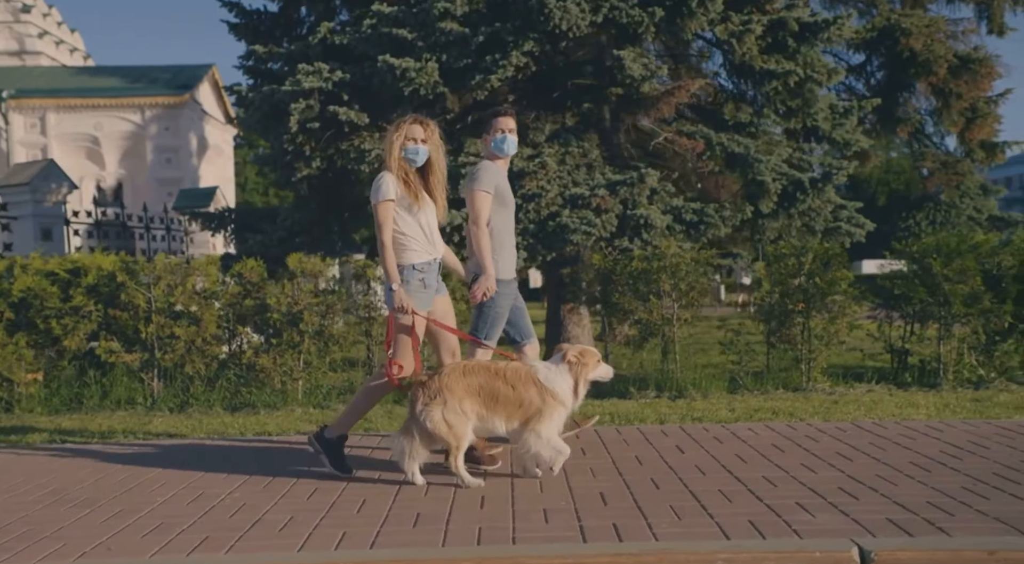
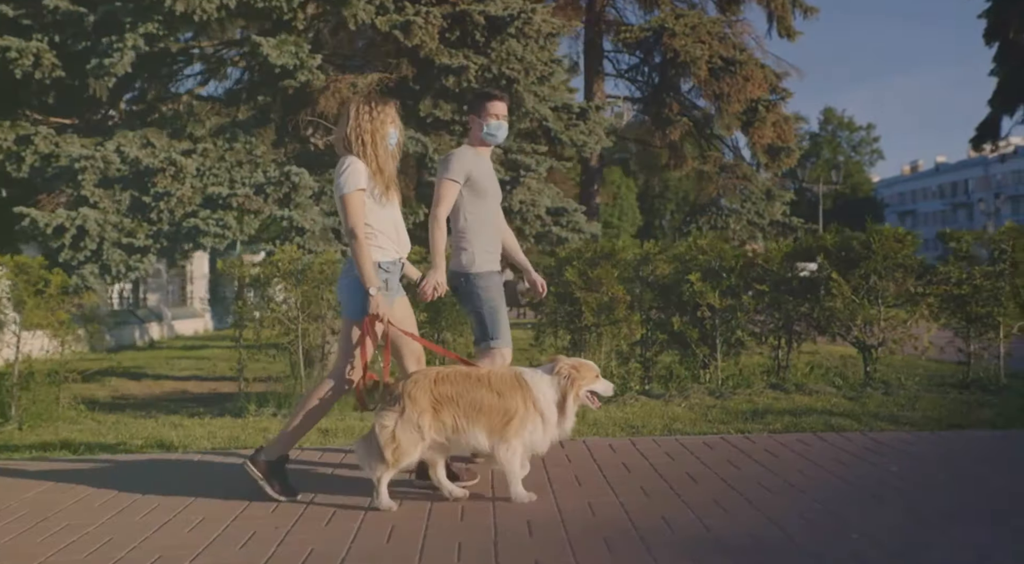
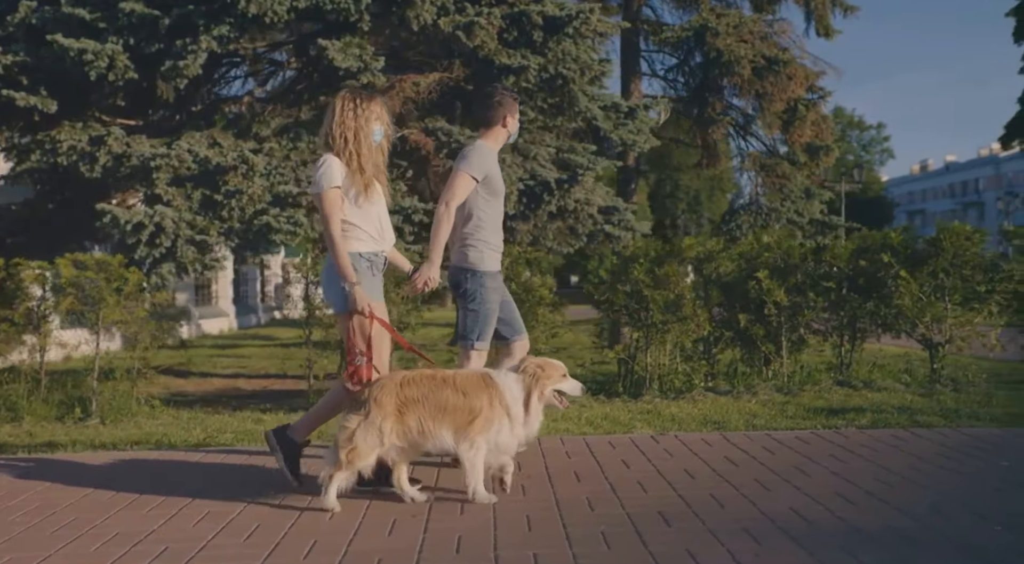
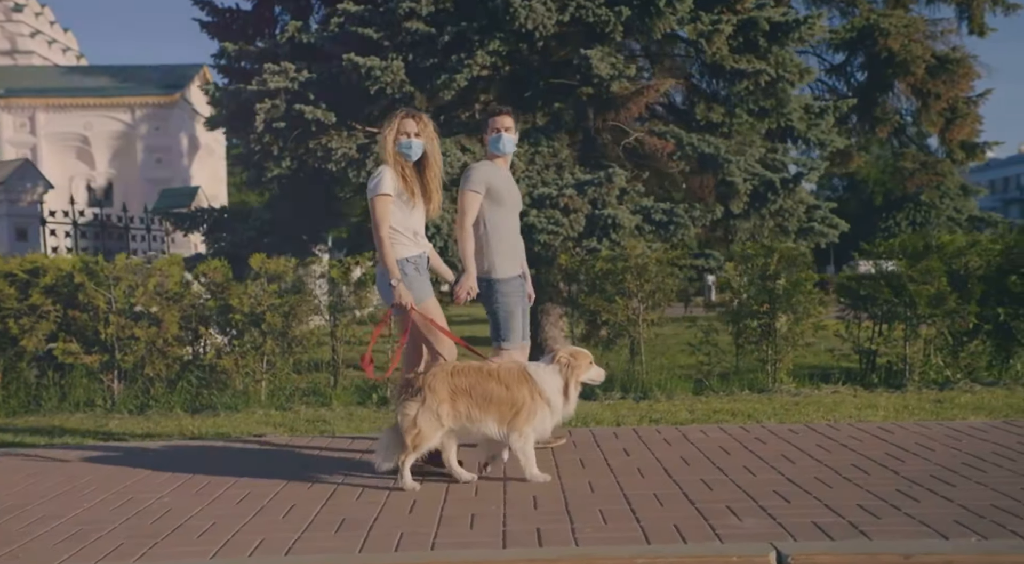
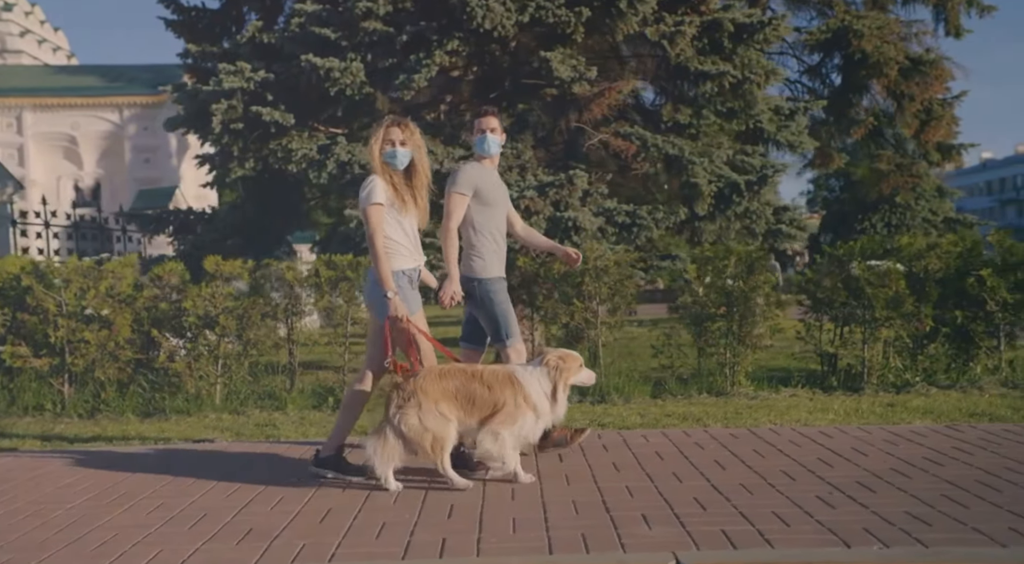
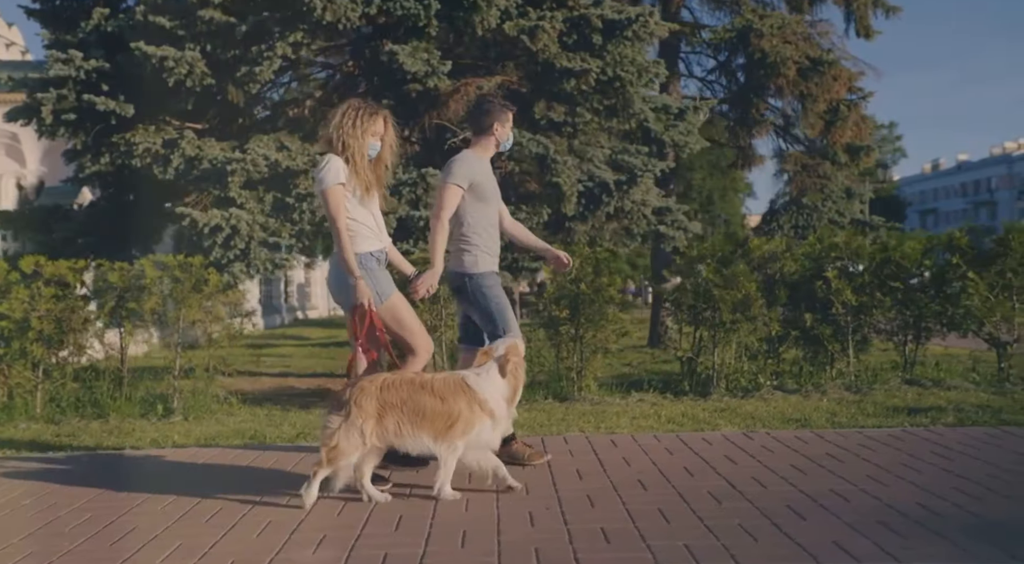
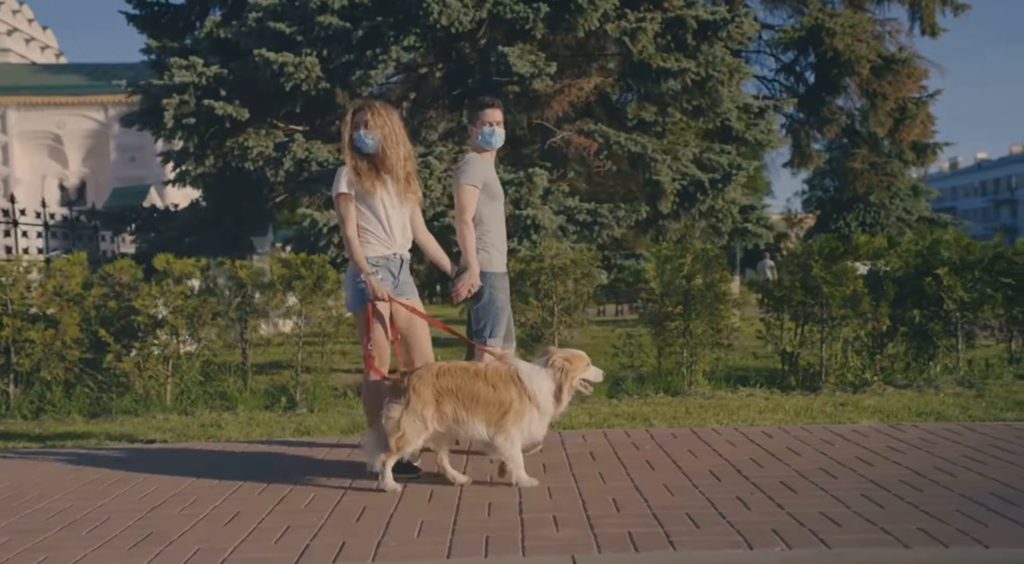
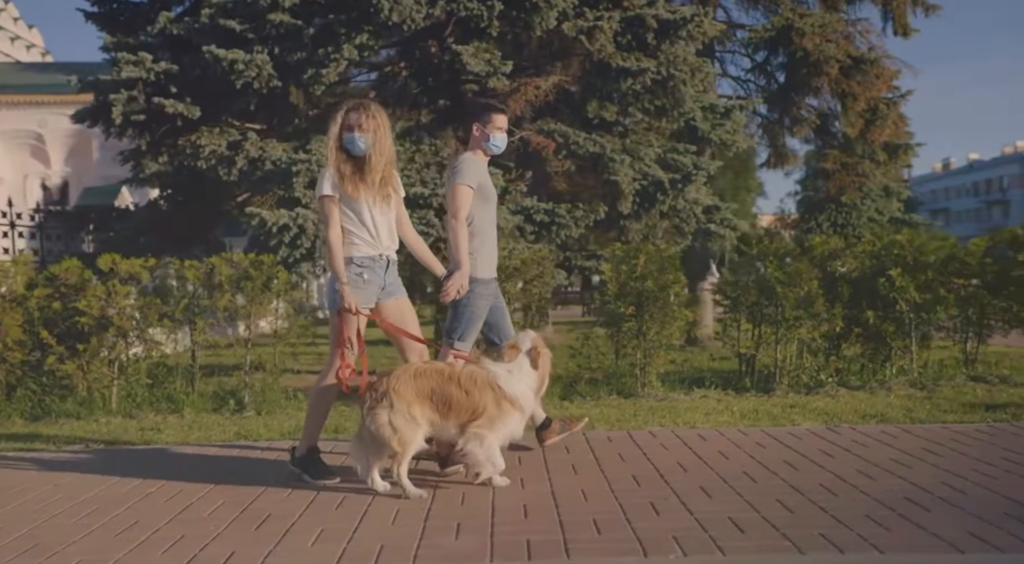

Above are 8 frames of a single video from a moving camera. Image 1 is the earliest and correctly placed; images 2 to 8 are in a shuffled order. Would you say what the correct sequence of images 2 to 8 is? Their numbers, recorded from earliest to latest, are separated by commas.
4, 5, 7, 8, 6, 3, 2
